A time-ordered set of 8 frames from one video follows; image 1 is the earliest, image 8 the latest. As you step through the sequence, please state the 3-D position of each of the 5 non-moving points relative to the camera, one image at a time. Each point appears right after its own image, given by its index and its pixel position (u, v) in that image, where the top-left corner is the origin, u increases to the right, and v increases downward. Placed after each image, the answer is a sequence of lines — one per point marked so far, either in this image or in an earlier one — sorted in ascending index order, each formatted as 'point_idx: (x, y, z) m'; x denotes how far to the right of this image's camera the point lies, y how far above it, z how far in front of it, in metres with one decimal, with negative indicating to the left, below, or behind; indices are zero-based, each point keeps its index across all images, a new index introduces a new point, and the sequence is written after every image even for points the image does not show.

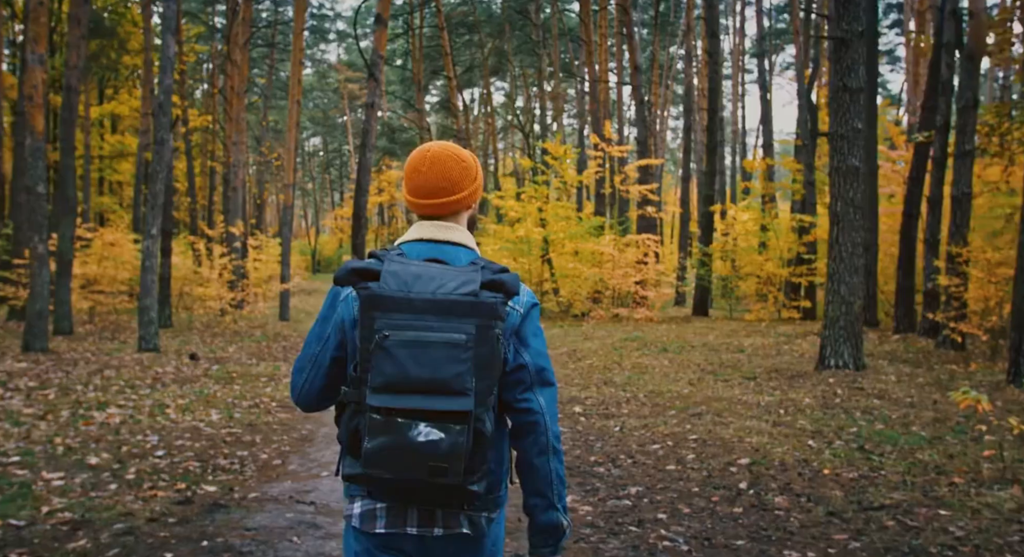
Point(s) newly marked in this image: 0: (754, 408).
0: (+2.5, -1.3, +8.6) m
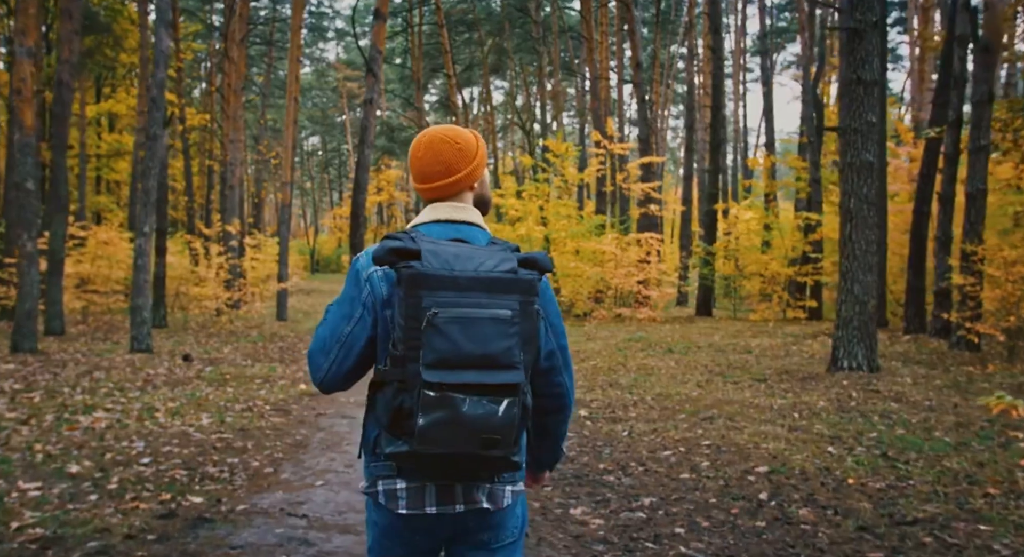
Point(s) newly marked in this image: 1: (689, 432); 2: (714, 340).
0: (+2.5, -1.3, +8.3) m
1: (+1.6, -1.4, +7.5) m
2: (+3.7, -1.2, +15.4) m
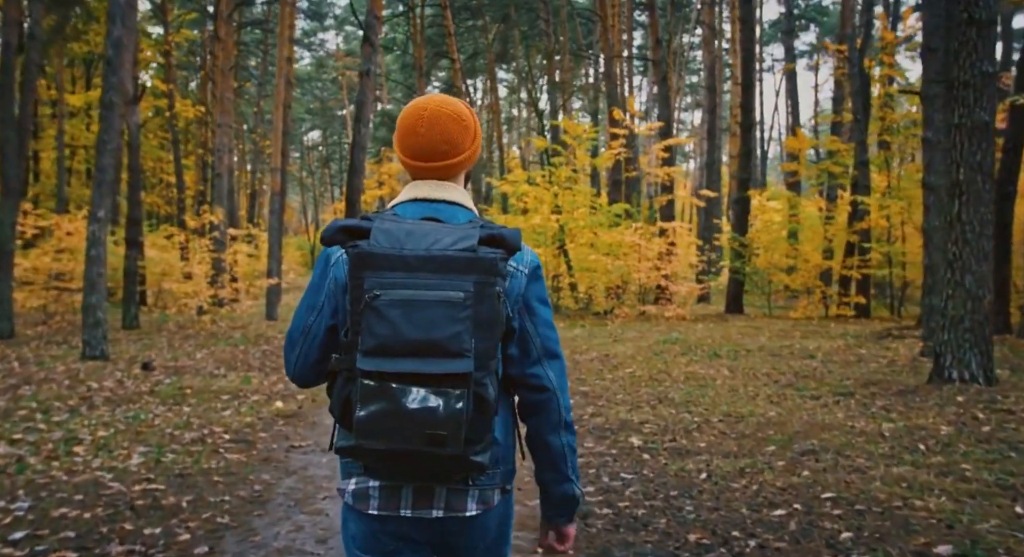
0: (+2.8, -1.2, +6.3) m
1: (+1.8, -1.3, +5.5) m
2: (+4.0, -1.0, +13.4) m
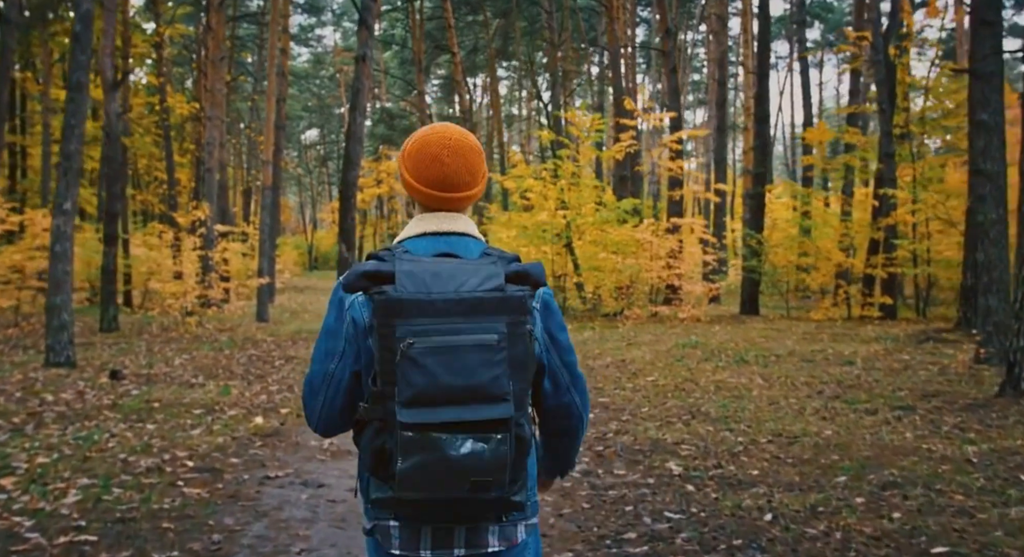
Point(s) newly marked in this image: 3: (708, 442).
0: (+2.9, -1.2, +5.3) m
1: (+2.0, -1.3, +4.4) m
2: (+4.1, -1.0, +12.4) m
3: (+1.5, -1.3, +6.5) m
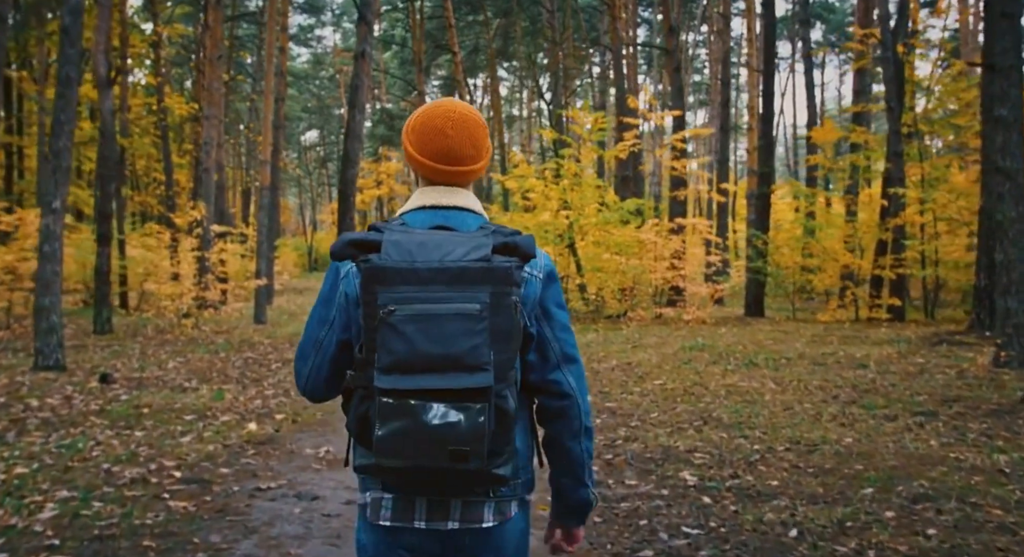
0: (+2.9, -1.2, +5.0) m
1: (+2.0, -1.3, +4.1) m
2: (+4.2, -1.0, +12.1) m
3: (+1.6, -1.3, +6.2) m
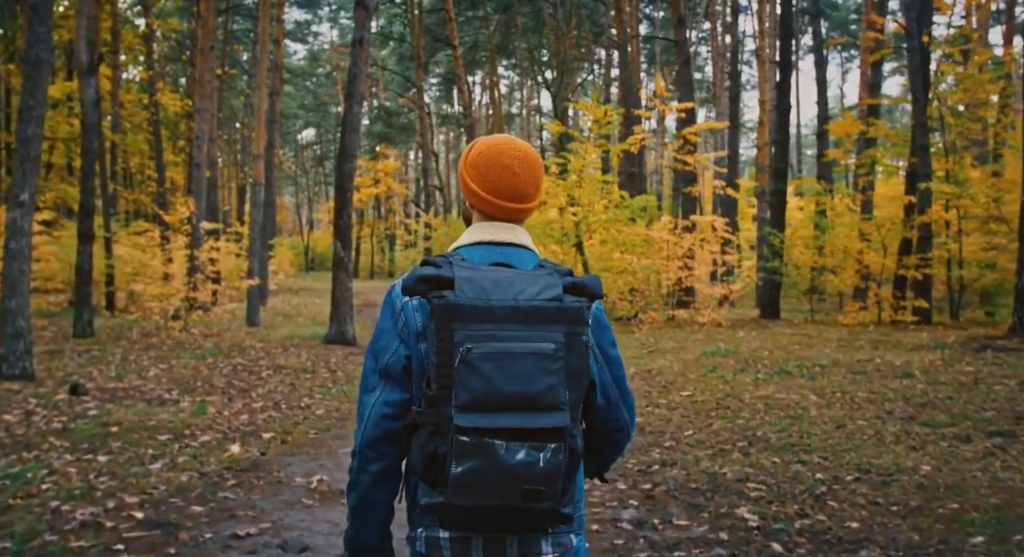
0: (+3.1, -1.2, +4.1) m
1: (+2.1, -1.3, +3.3) m
2: (+4.3, -1.0, +11.2) m
3: (+1.7, -1.3, +5.4) m
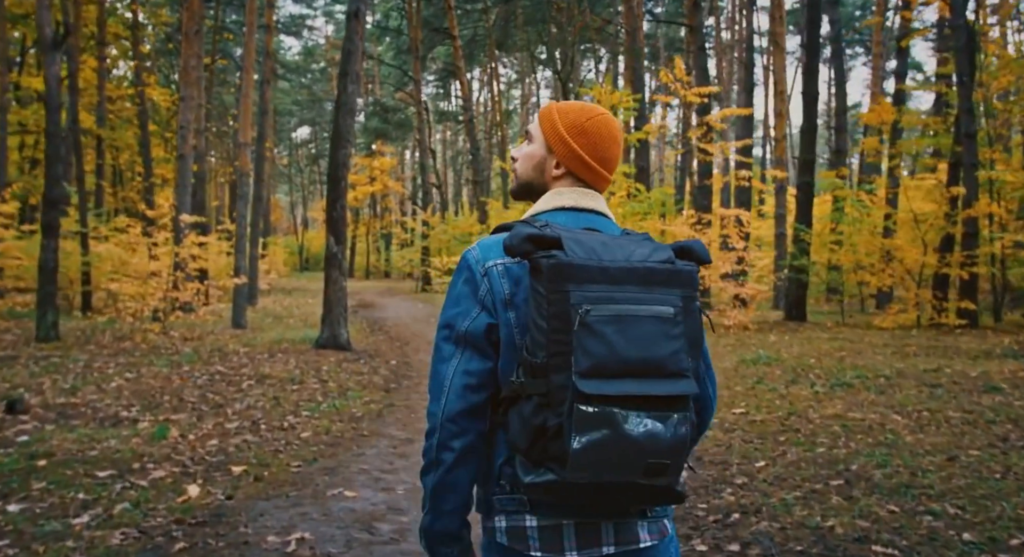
0: (+3.3, -1.2, +2.8) m
1: (+2.4, -1.2, +1.9) m
2: (+4.5, -1.0, +9.9) m
3: (+1.9, -1.3, +4.0) m
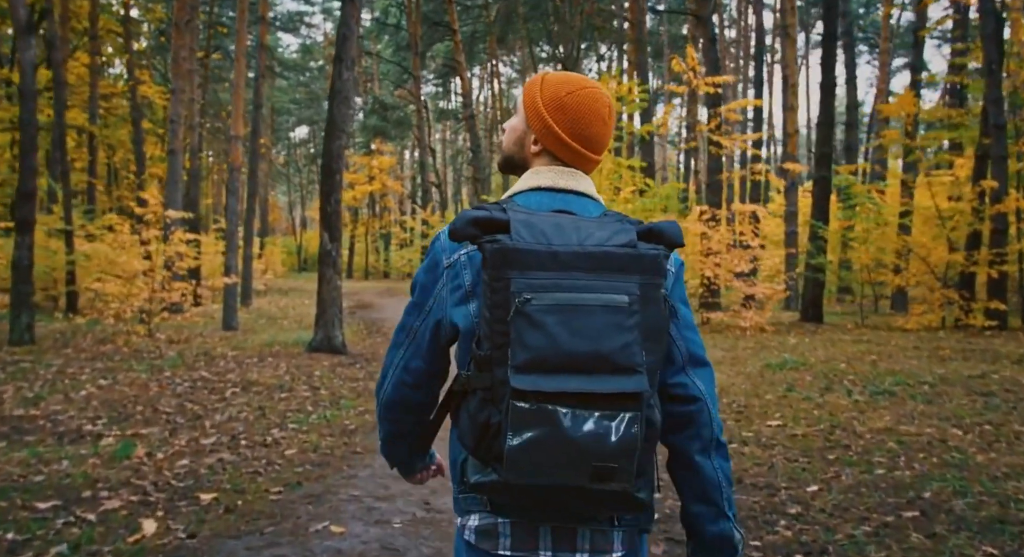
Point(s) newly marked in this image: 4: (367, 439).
0: (+3.4, -1.2, +2.0) m
1: (+2.5, -1.2, +1.2) m
2: (+4.6, -1.0, +9.2) m
3: (+2.0, -1.2, +3.3) m
4: (-1.1, -1.3, +6.6) m
